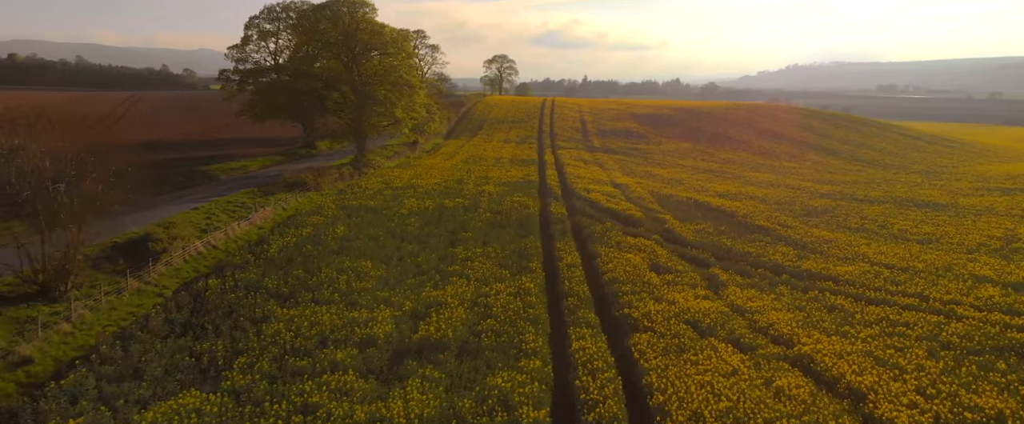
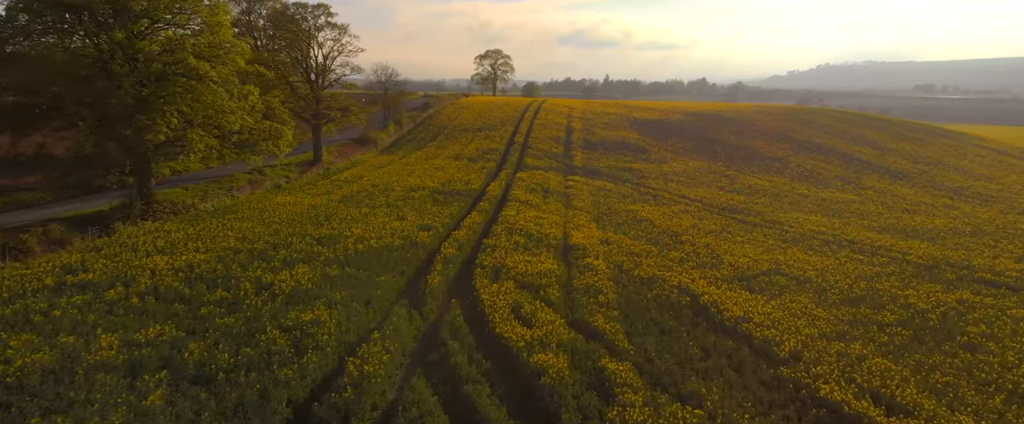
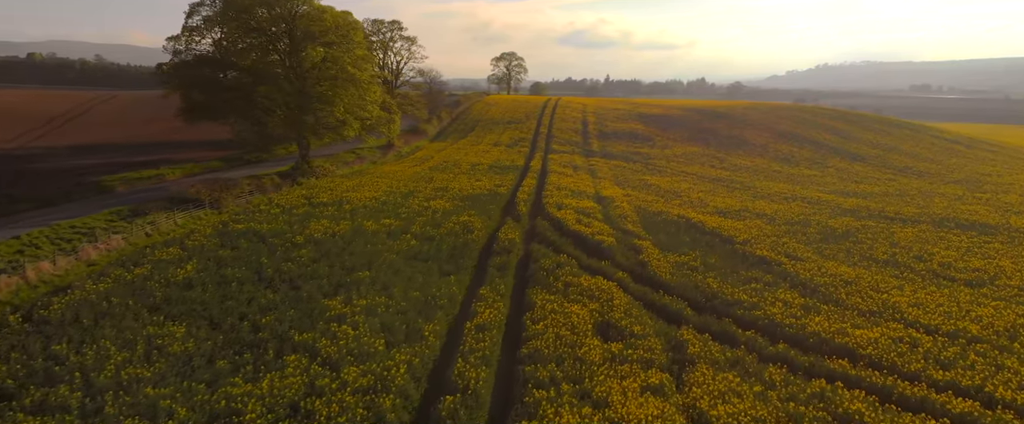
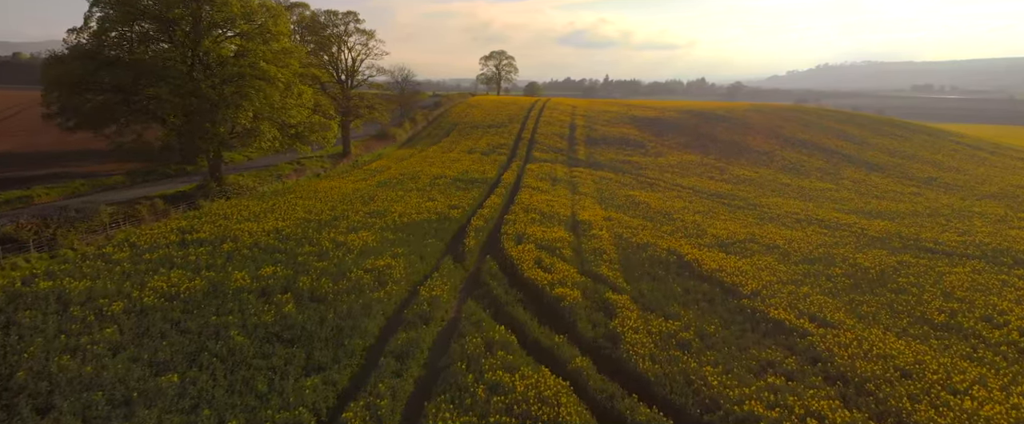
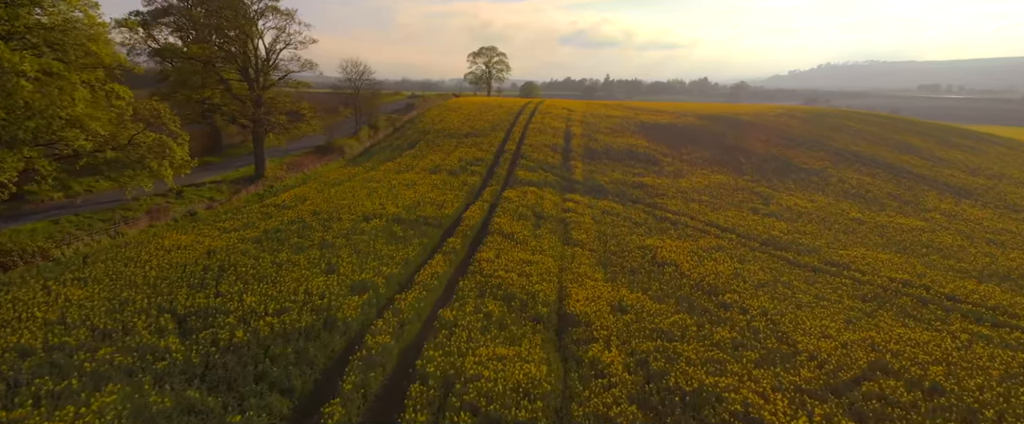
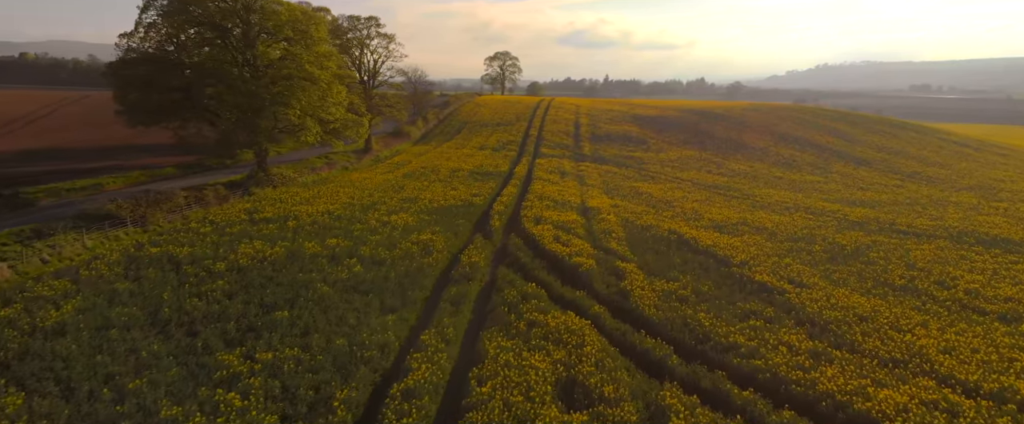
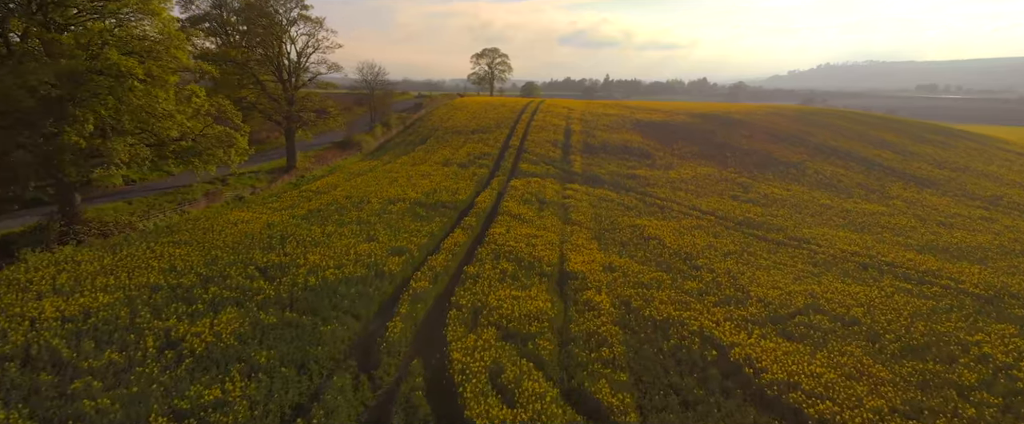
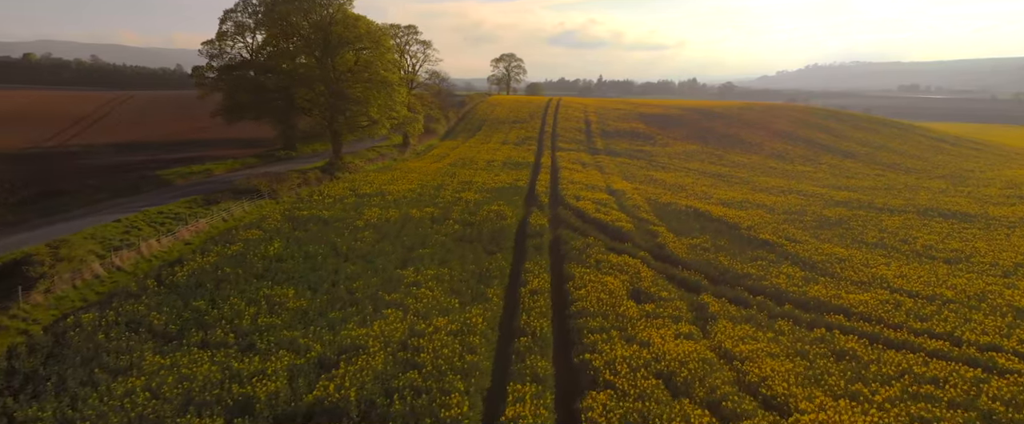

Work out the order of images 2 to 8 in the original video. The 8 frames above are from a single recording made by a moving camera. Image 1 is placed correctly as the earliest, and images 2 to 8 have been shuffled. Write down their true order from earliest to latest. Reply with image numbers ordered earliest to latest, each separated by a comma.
8, 3, 6, 4, 2, 7, 5
